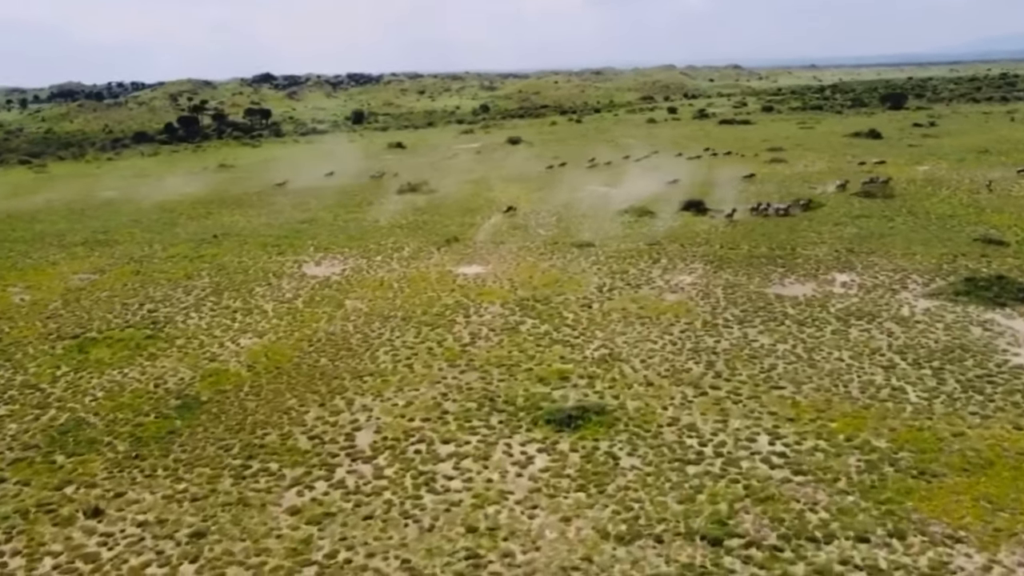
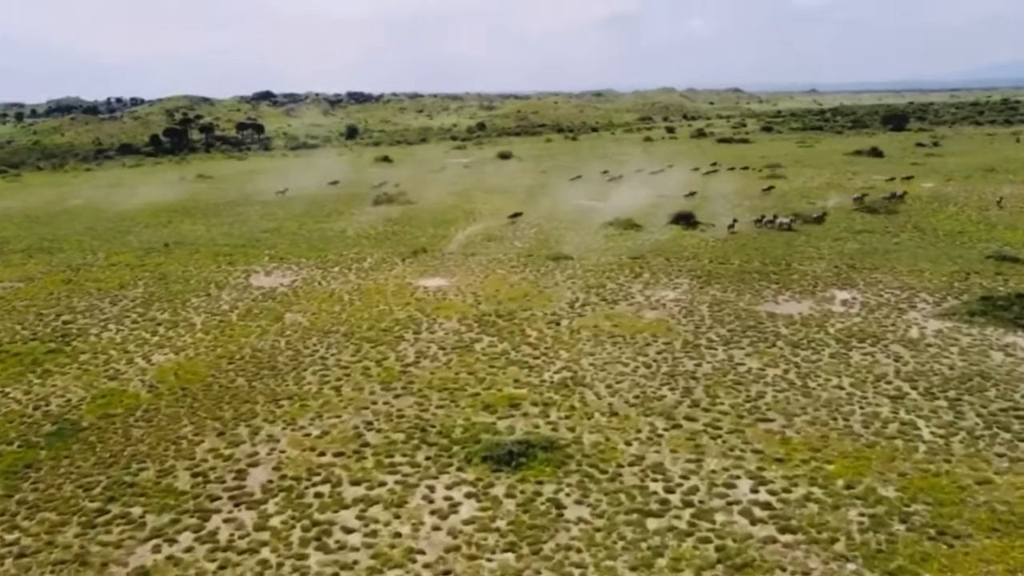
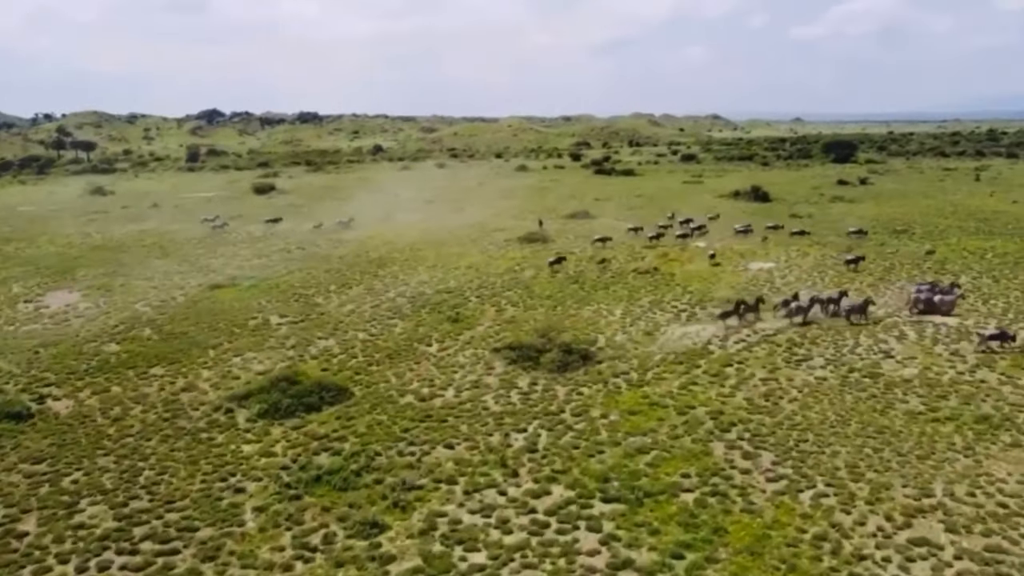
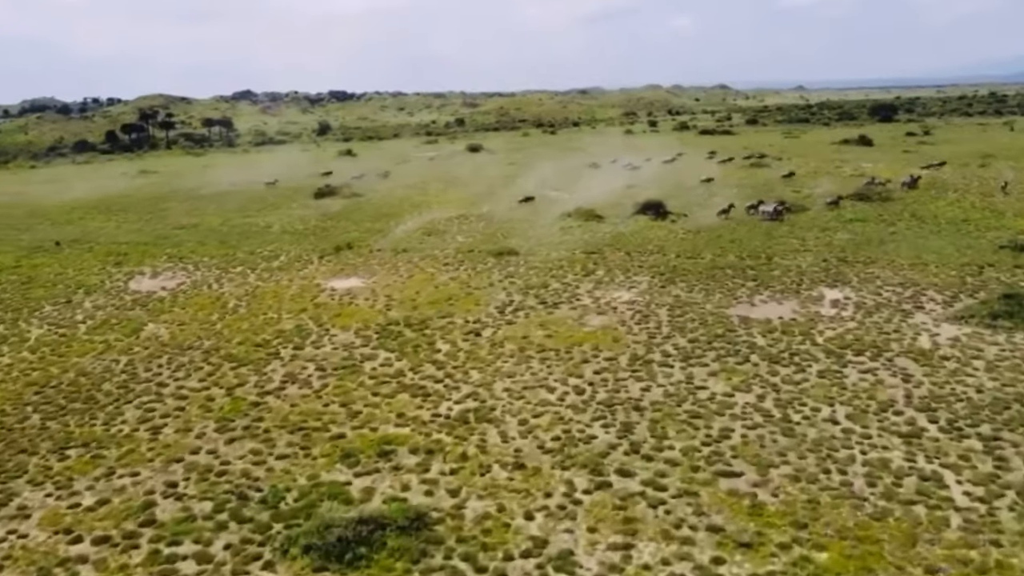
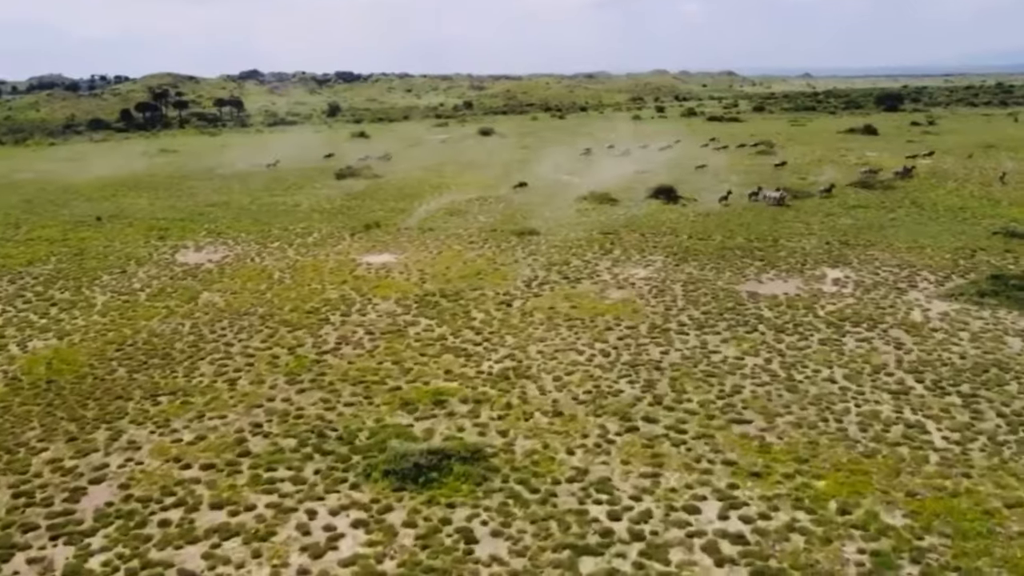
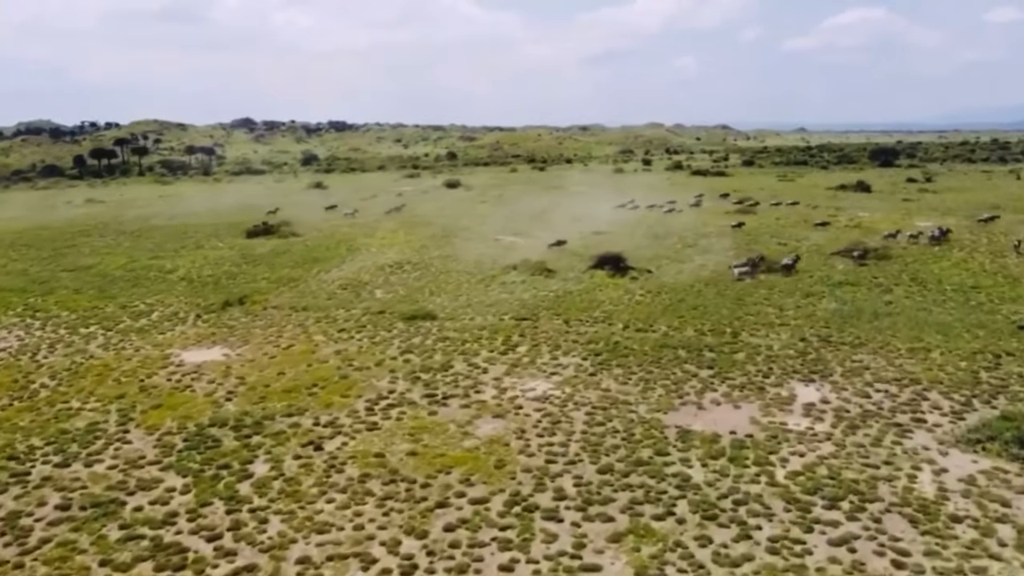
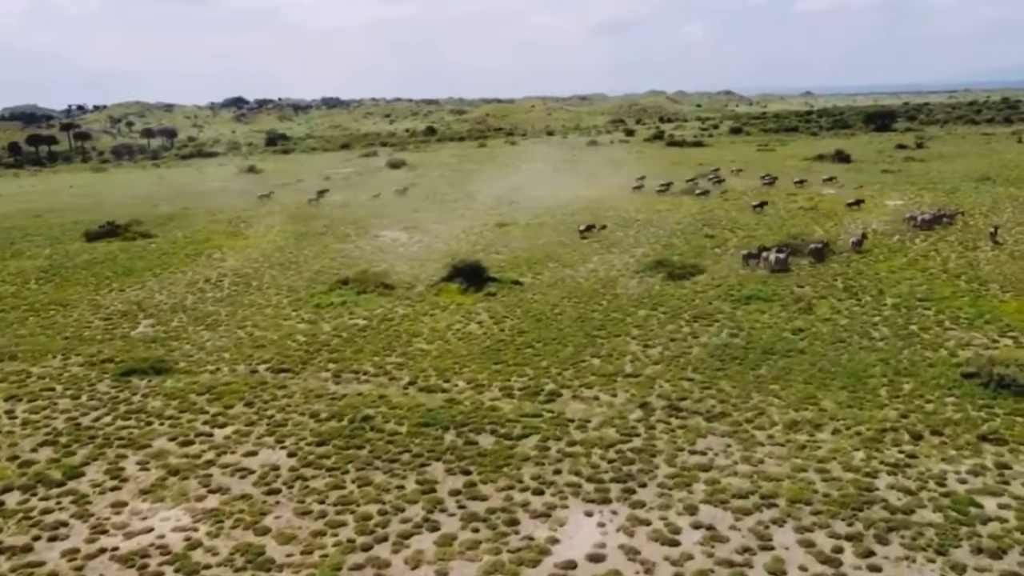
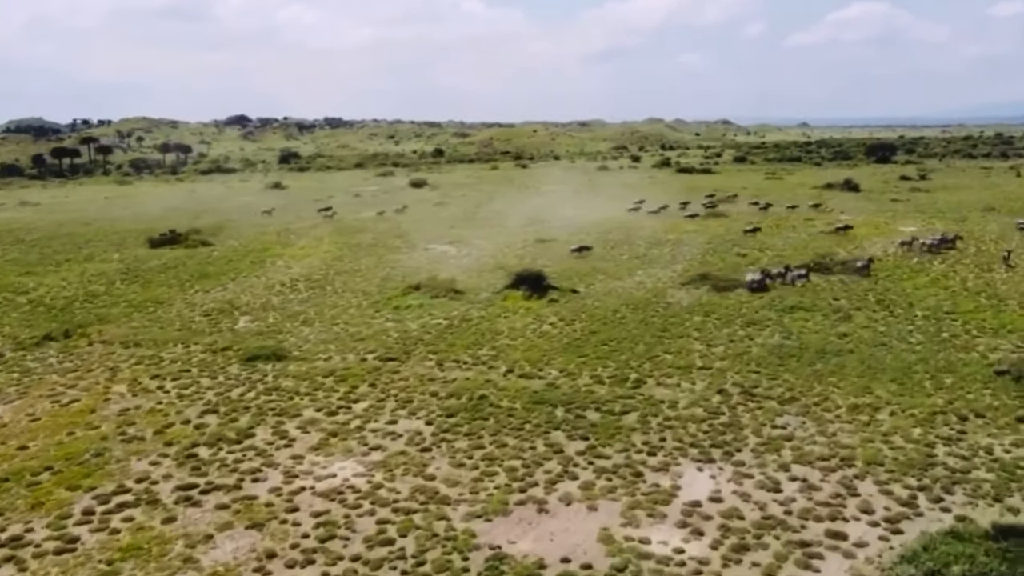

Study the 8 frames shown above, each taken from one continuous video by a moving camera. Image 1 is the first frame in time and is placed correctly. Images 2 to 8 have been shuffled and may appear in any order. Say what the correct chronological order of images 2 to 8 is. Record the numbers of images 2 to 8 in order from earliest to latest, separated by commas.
2, 5, 4, 6, 8, 7, 3
